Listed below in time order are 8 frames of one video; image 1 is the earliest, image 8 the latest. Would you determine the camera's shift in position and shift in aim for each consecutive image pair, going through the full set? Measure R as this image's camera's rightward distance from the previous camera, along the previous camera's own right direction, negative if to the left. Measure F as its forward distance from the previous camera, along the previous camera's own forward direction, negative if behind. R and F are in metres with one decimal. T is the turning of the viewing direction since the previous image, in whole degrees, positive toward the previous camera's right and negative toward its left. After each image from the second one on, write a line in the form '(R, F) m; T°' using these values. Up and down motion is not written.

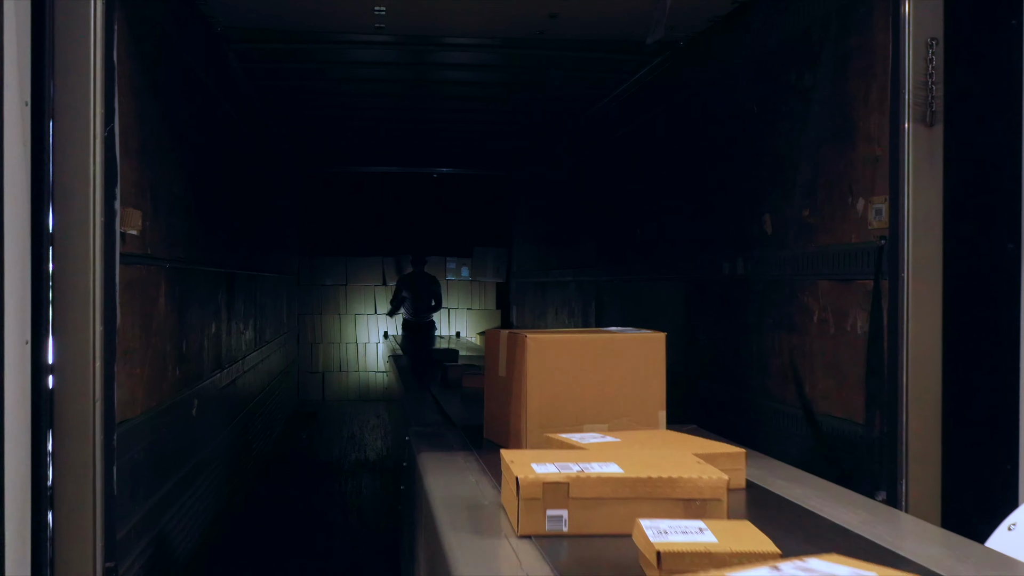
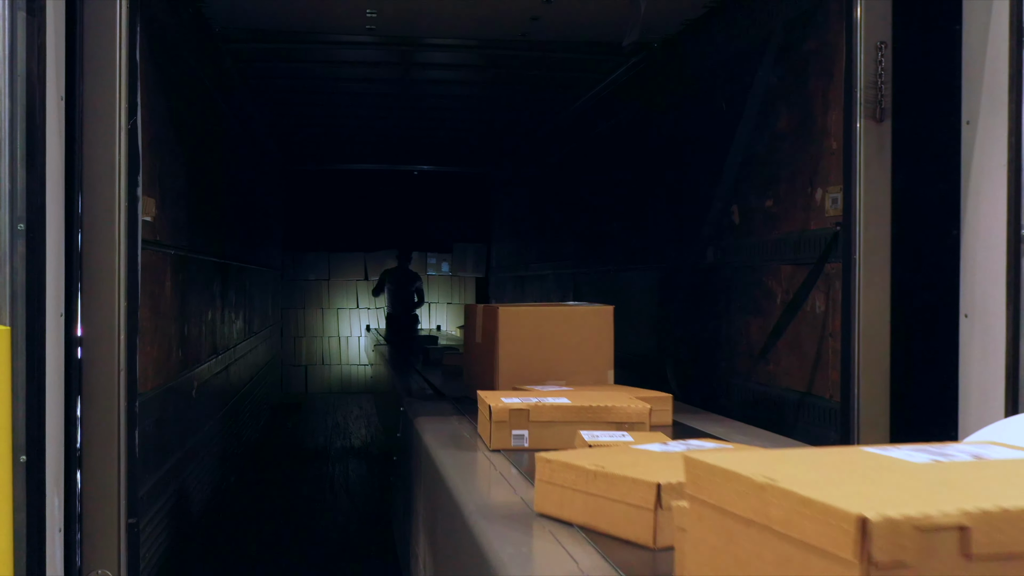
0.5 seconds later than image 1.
(0.0, -0.2) m; +1°
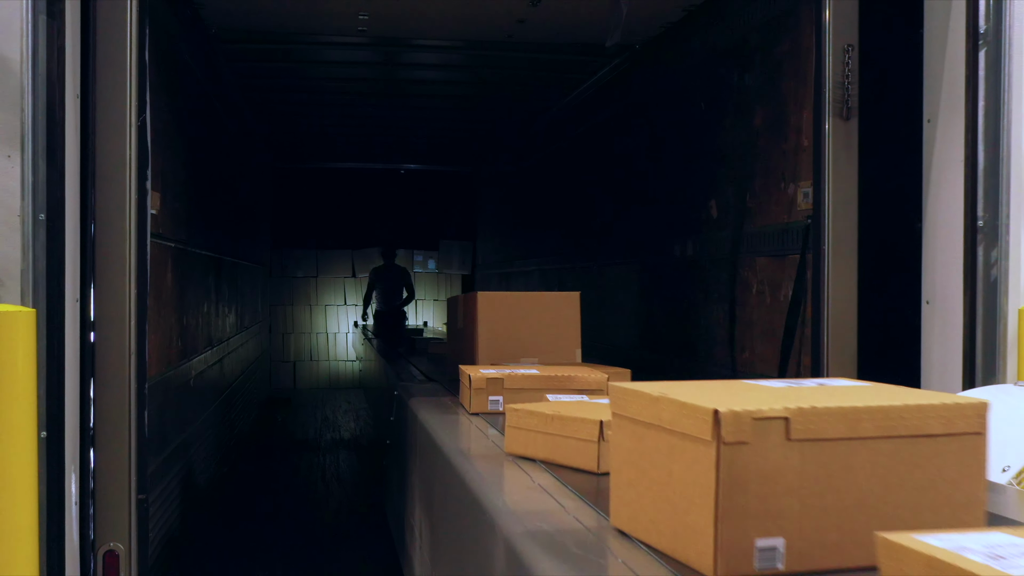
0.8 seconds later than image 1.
(0.0, -0.1) m; +1°
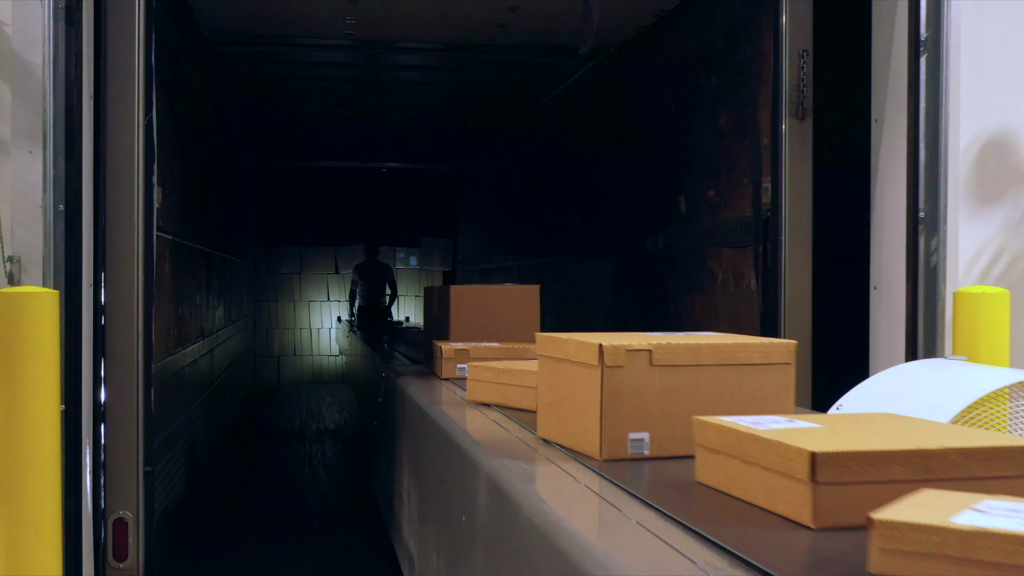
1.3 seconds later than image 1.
(0.0, -0.2) m; +1°
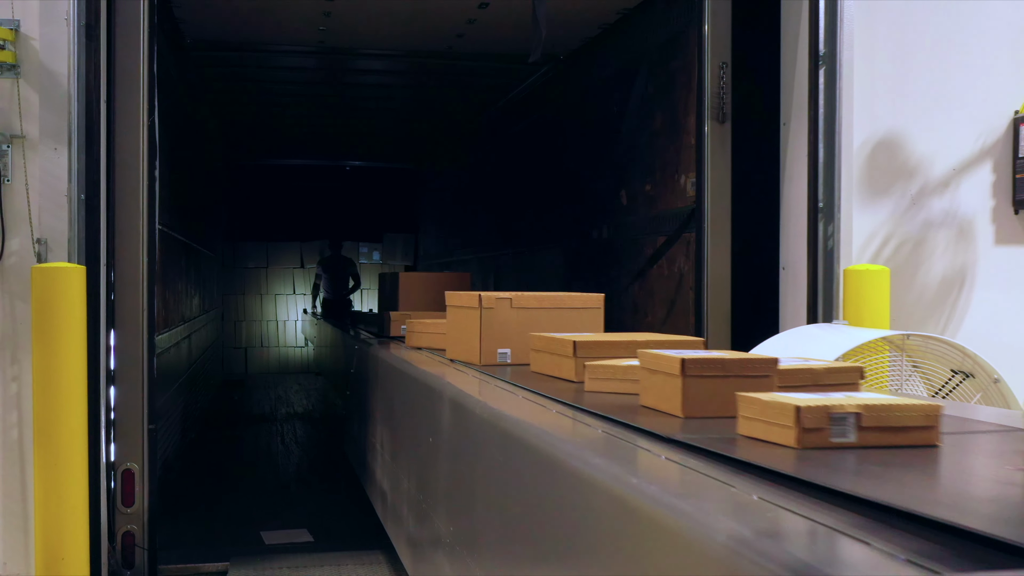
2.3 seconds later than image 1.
(0.0, -0.4) m; +2°
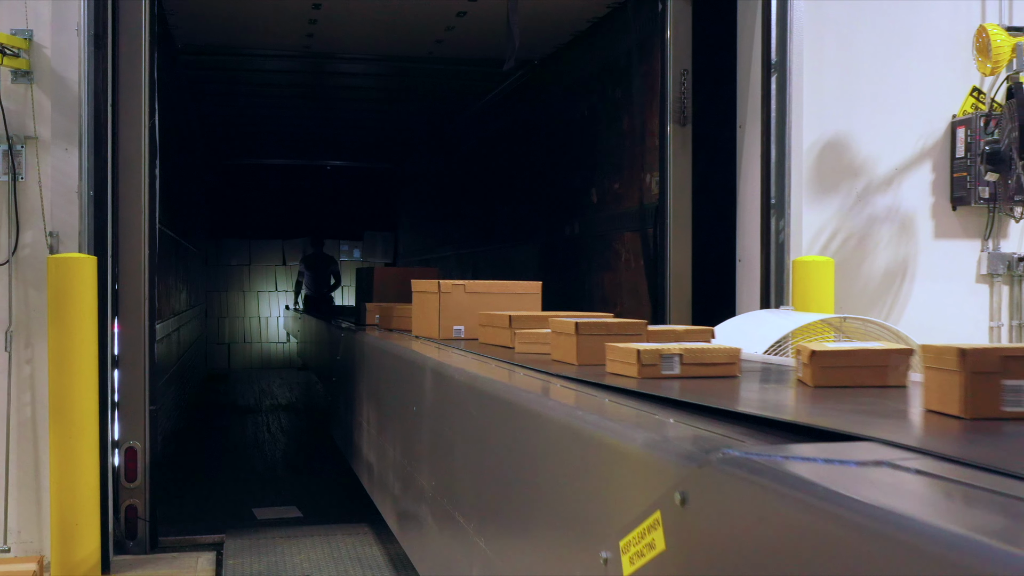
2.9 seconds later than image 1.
(0.0, -0.2) m; +1°
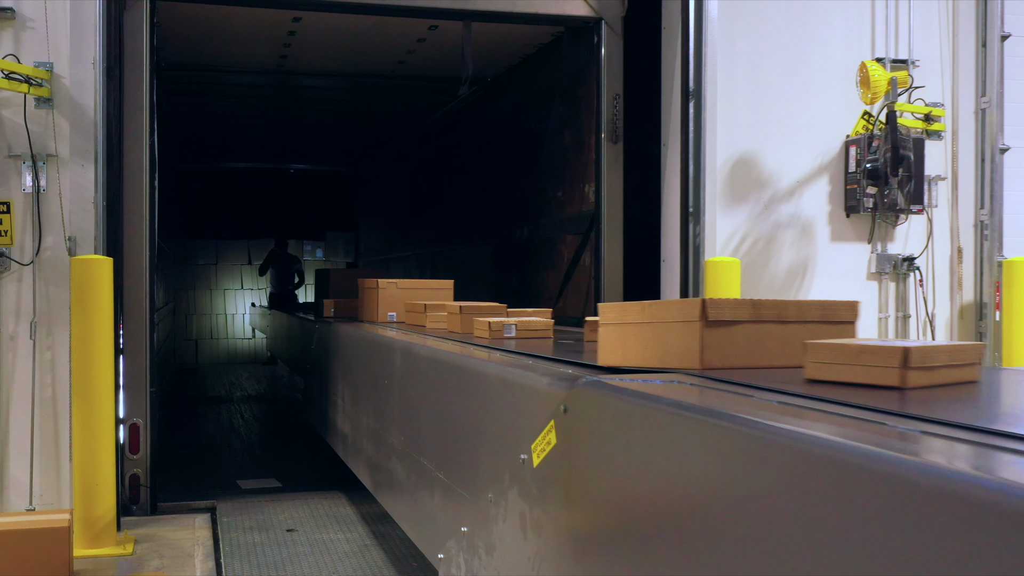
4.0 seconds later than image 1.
(0.0, -0.5) m; +2°
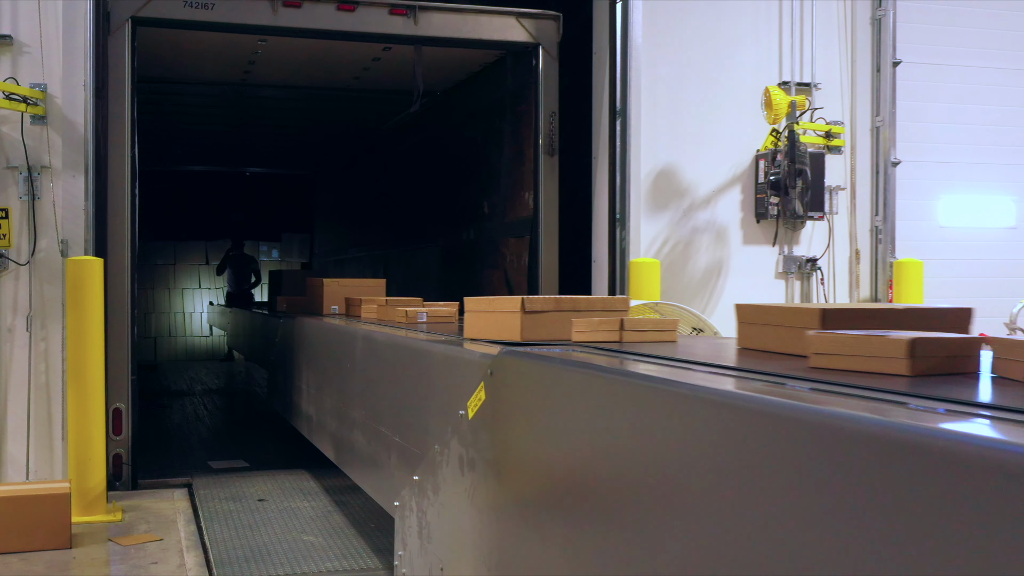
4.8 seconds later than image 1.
(0.0, -0.5) m; +2°
